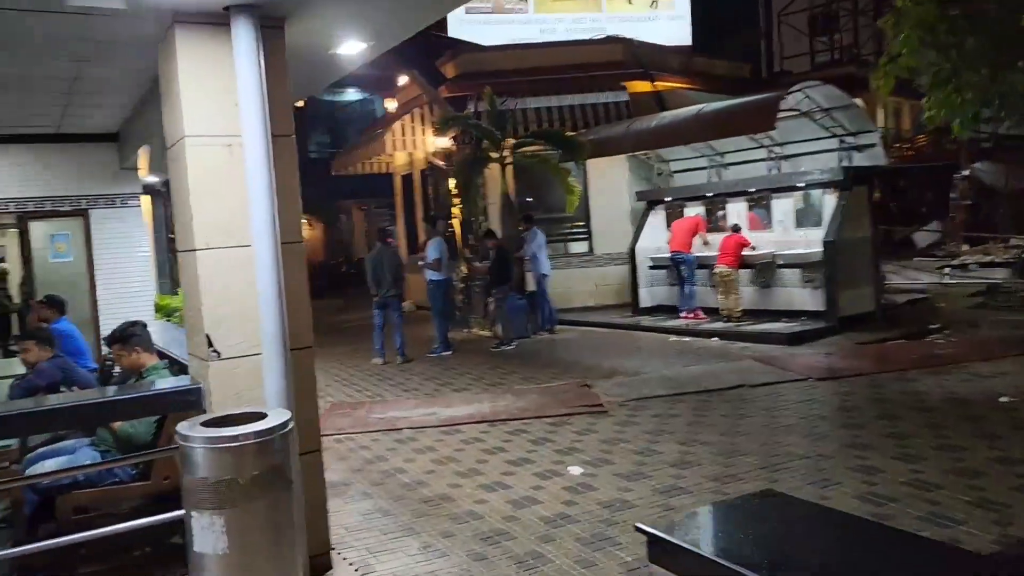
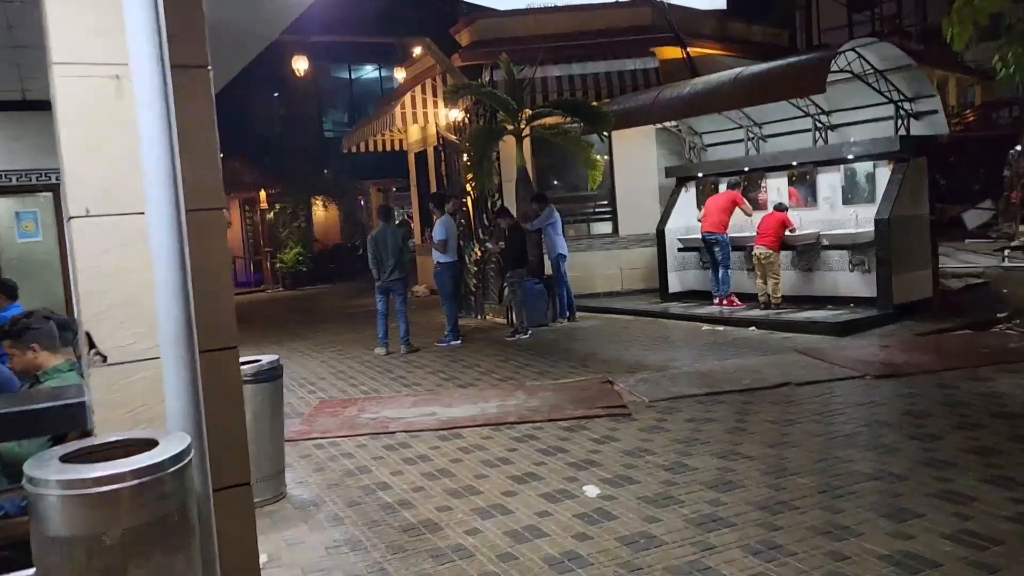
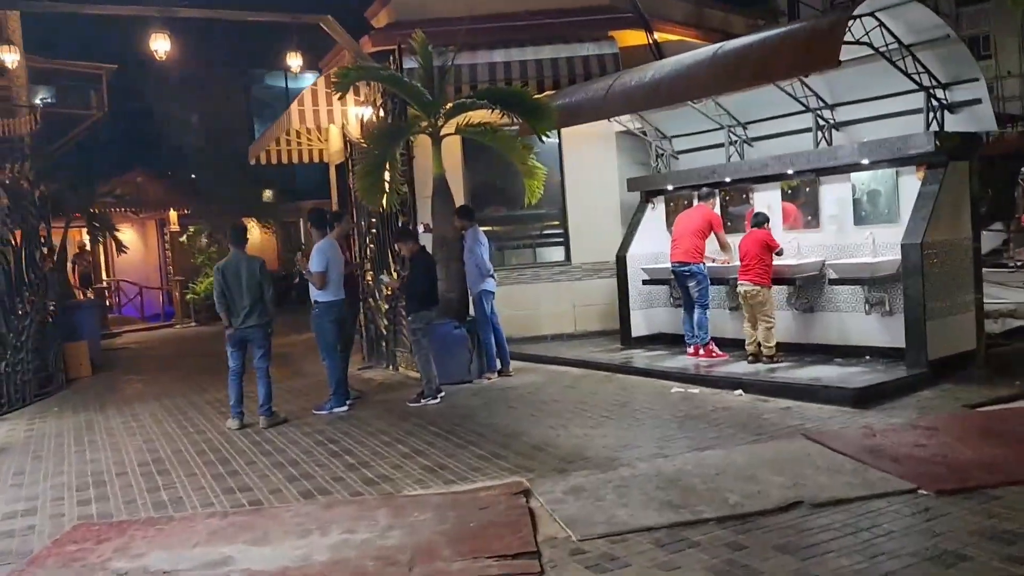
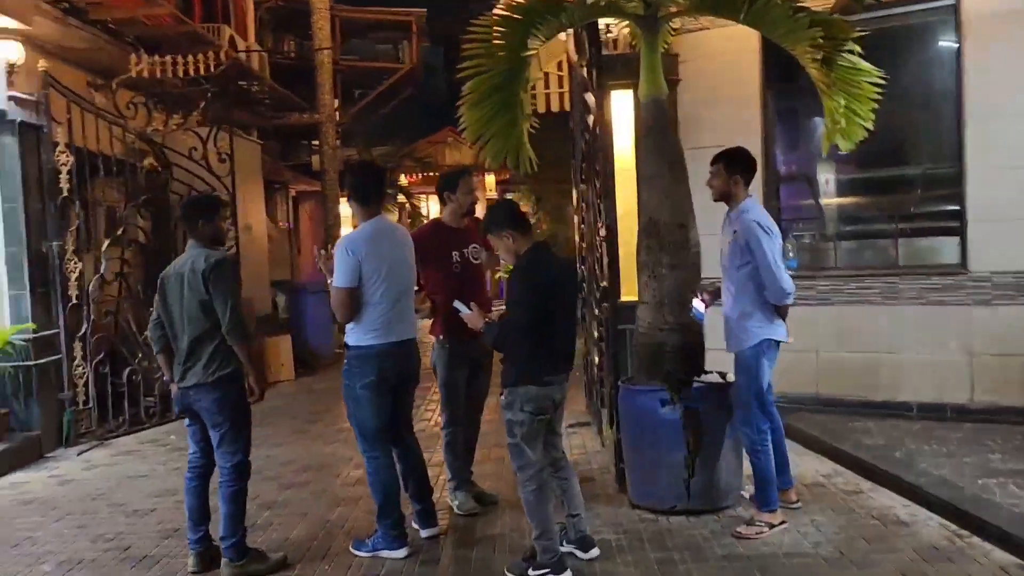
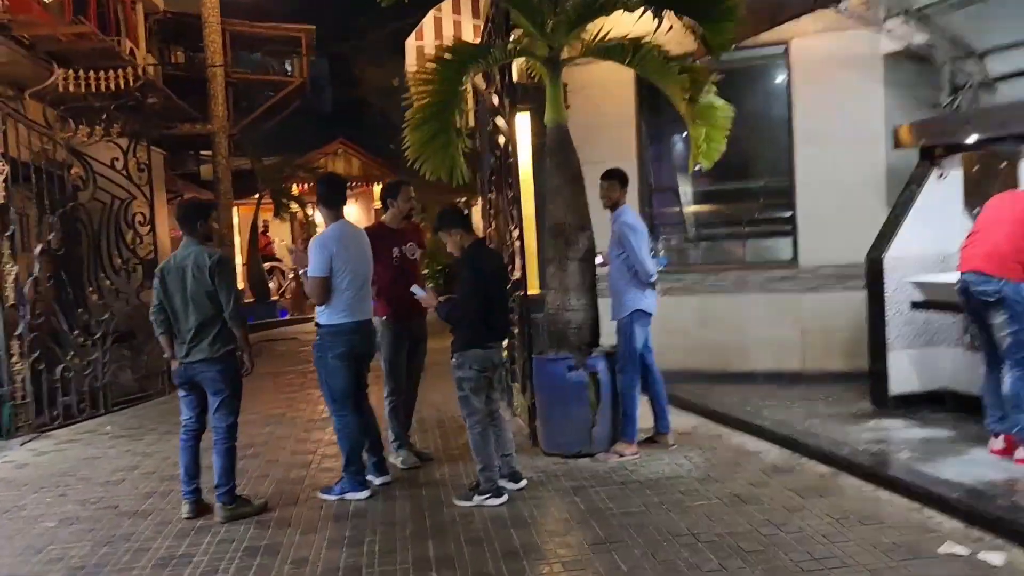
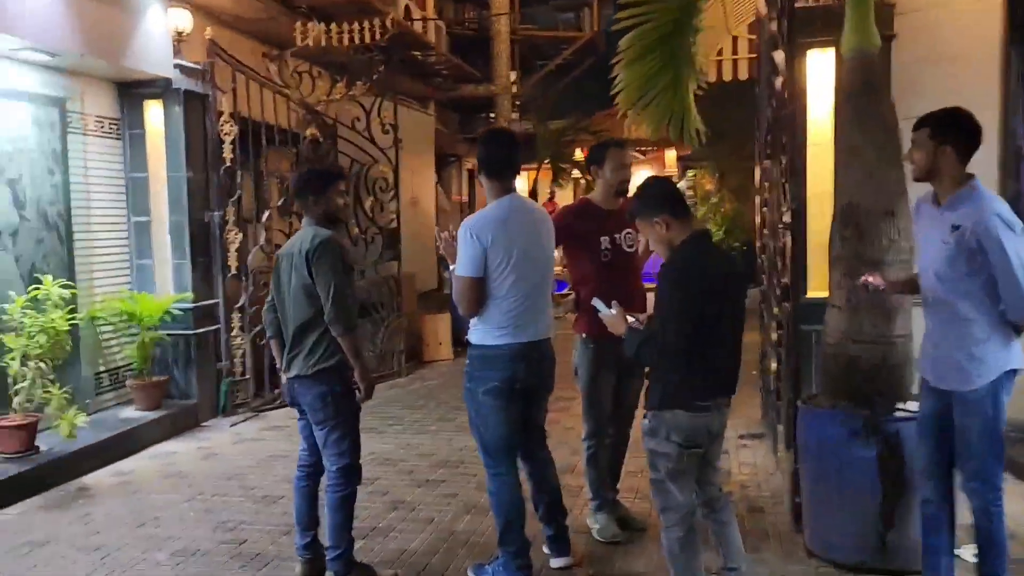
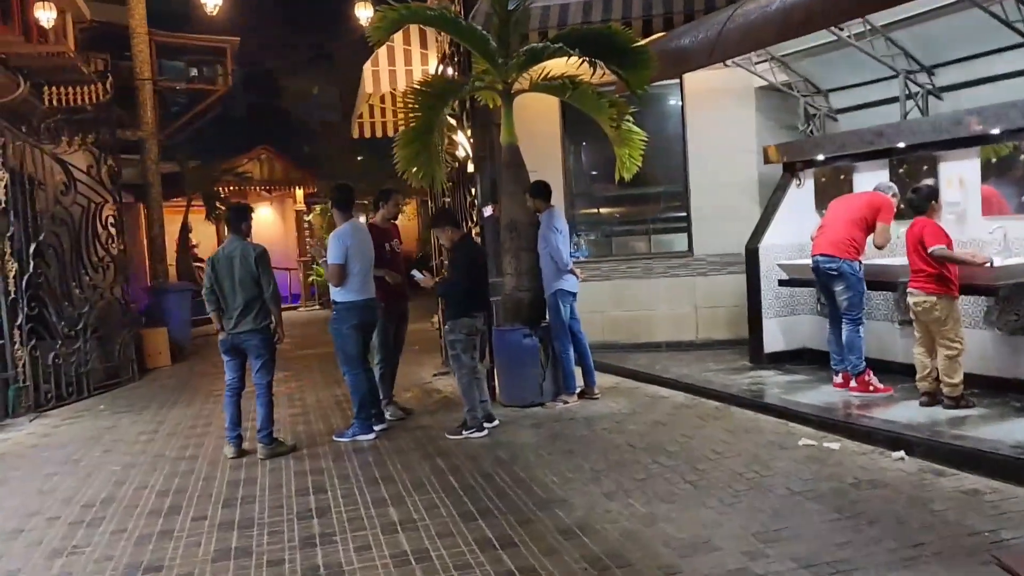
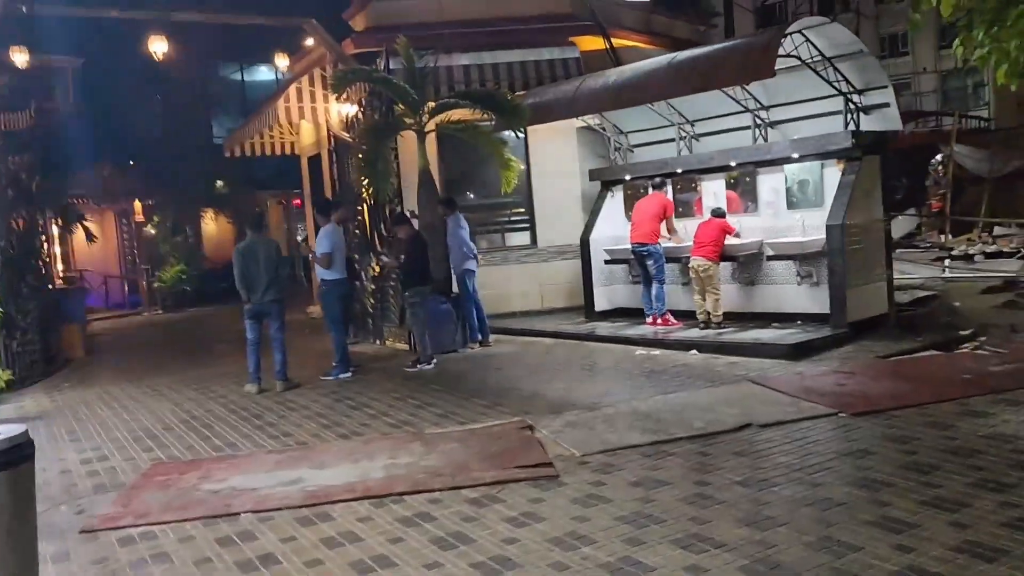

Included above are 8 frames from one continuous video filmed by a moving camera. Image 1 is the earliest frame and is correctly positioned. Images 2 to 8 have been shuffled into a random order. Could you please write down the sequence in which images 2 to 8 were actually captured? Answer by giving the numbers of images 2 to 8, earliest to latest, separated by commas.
2, 8, 3, 7, 5, 4, 6
